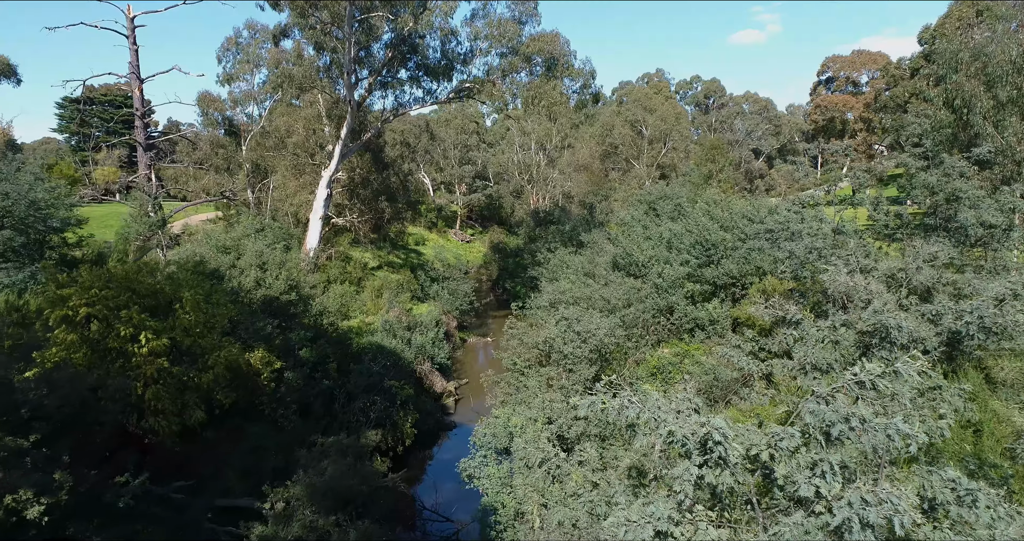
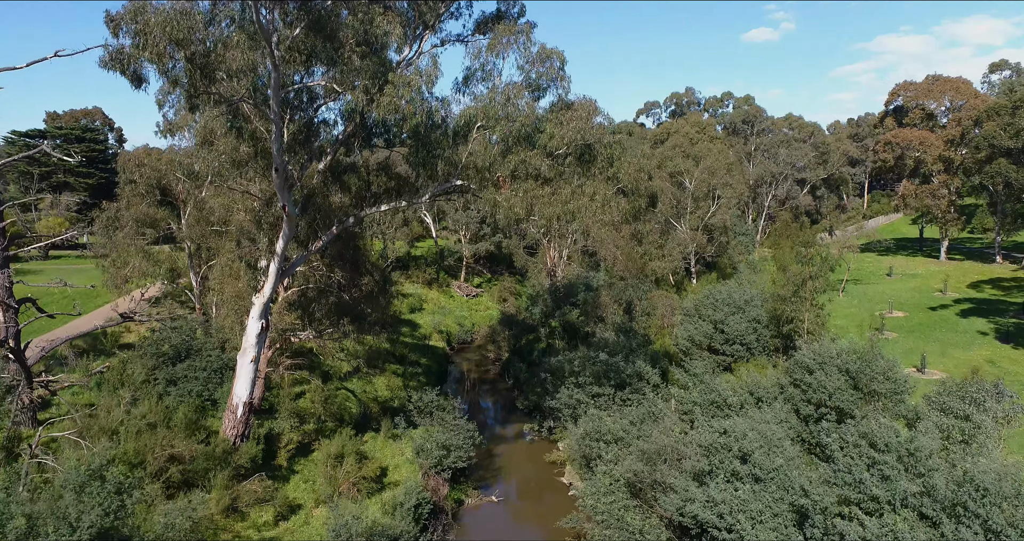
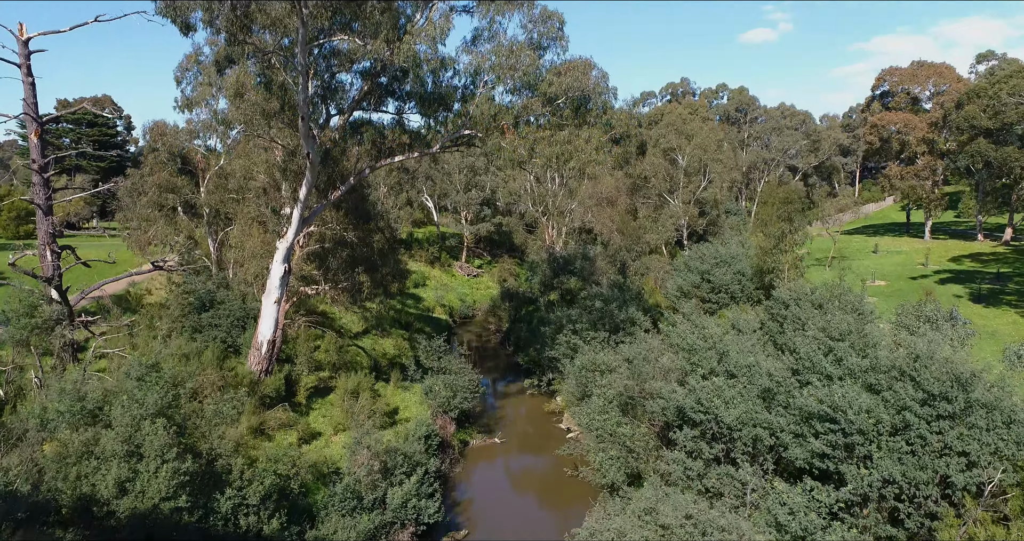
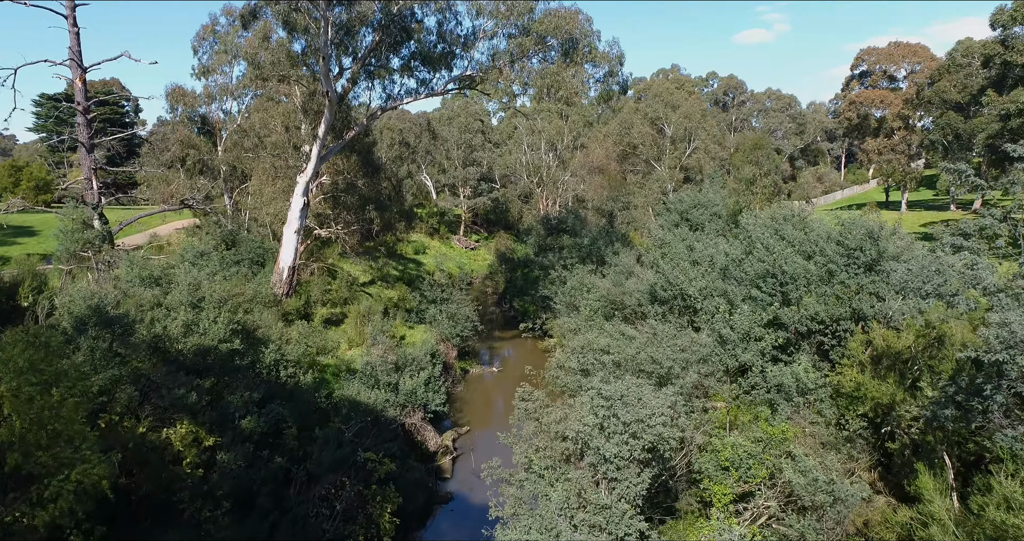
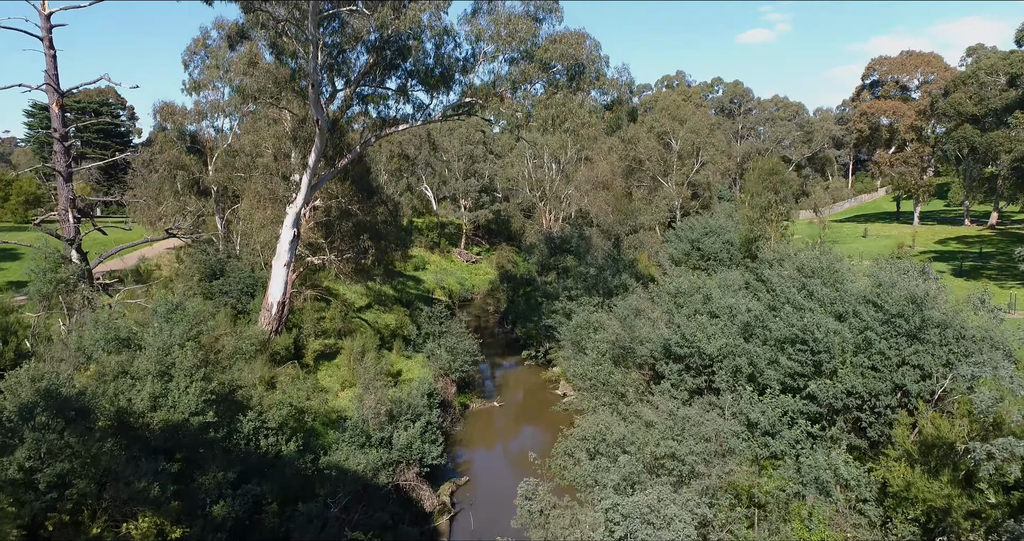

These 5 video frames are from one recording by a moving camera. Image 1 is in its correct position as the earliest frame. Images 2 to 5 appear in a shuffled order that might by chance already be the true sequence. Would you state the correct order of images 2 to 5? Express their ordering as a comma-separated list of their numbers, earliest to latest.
4, 5, 3, 2
